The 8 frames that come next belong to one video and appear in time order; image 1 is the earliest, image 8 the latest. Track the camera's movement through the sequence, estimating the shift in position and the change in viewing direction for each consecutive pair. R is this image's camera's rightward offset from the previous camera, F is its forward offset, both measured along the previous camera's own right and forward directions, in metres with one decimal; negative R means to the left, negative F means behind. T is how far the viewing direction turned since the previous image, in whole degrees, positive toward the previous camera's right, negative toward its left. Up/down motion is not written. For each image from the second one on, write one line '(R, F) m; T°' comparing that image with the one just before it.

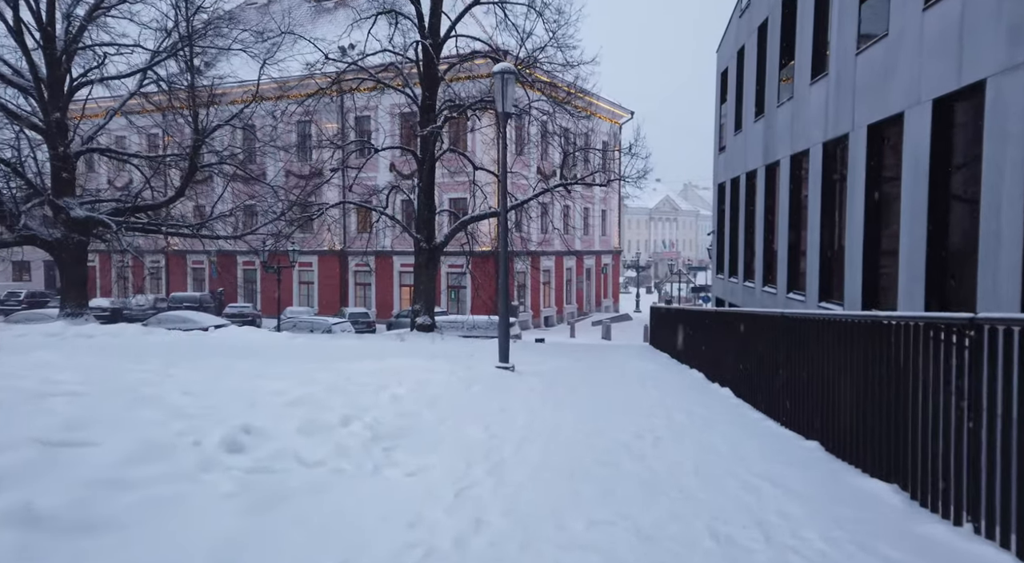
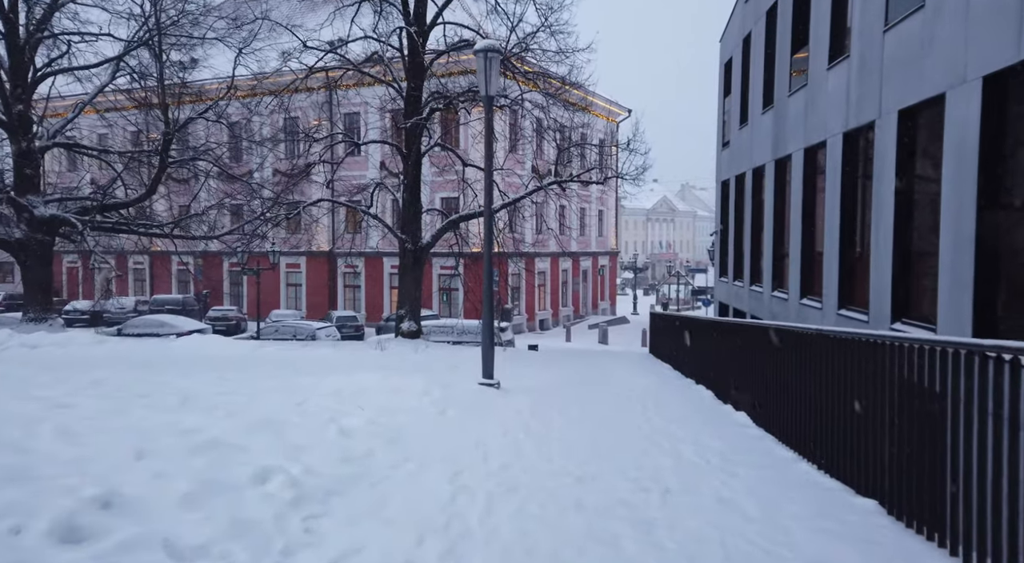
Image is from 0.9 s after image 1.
(+0.2, +1.2) m; 0°
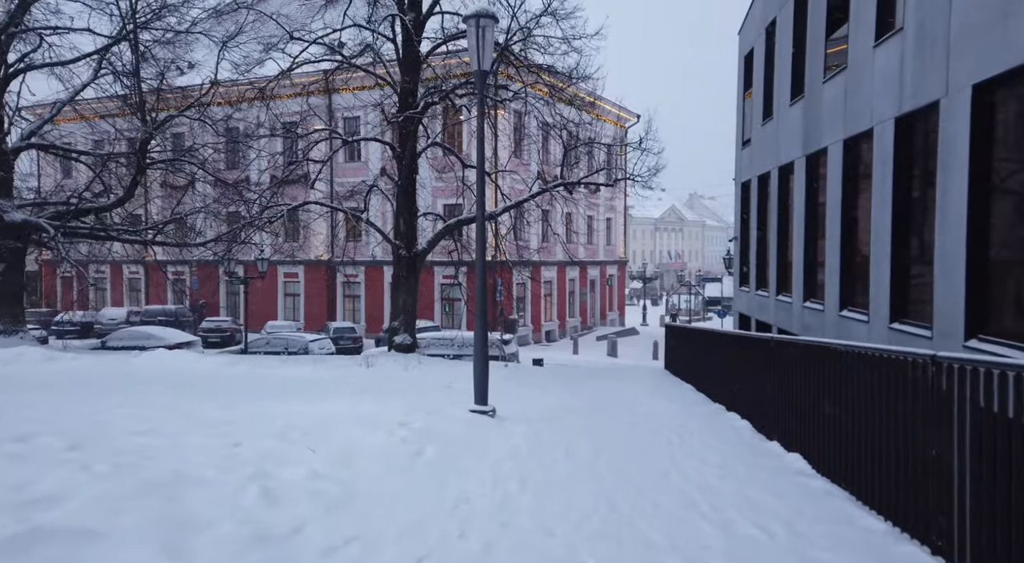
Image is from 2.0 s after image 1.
(+0.1, +1.5) m; -1°
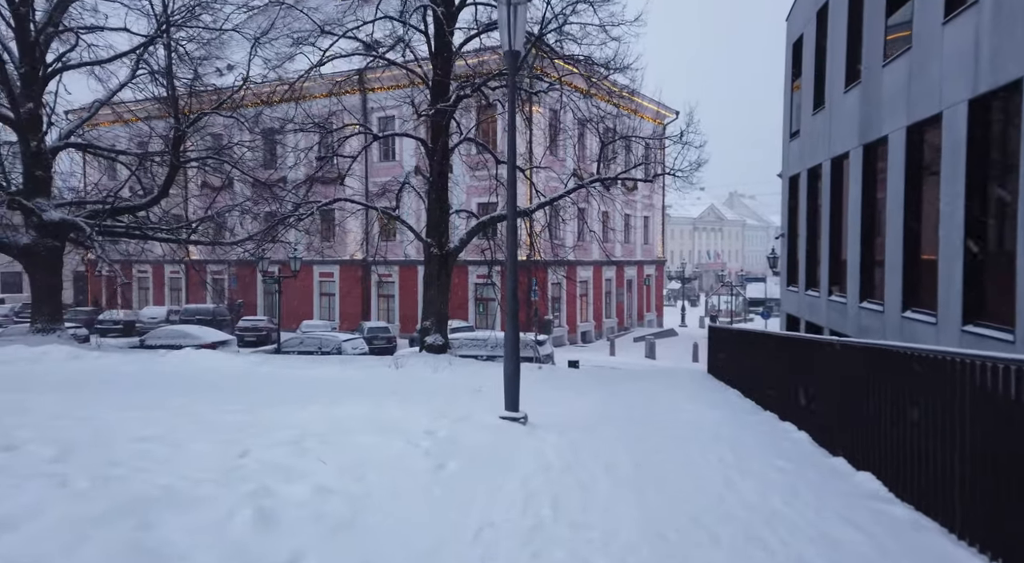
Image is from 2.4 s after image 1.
(0.0, +0.6) m; -3°
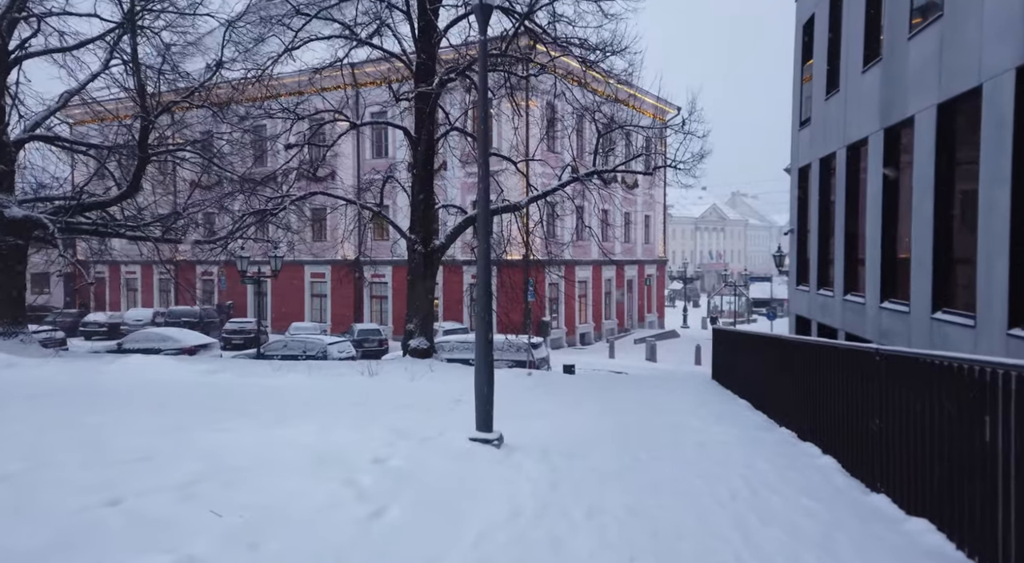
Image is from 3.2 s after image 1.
(+0.3, +1.1) m; 0°
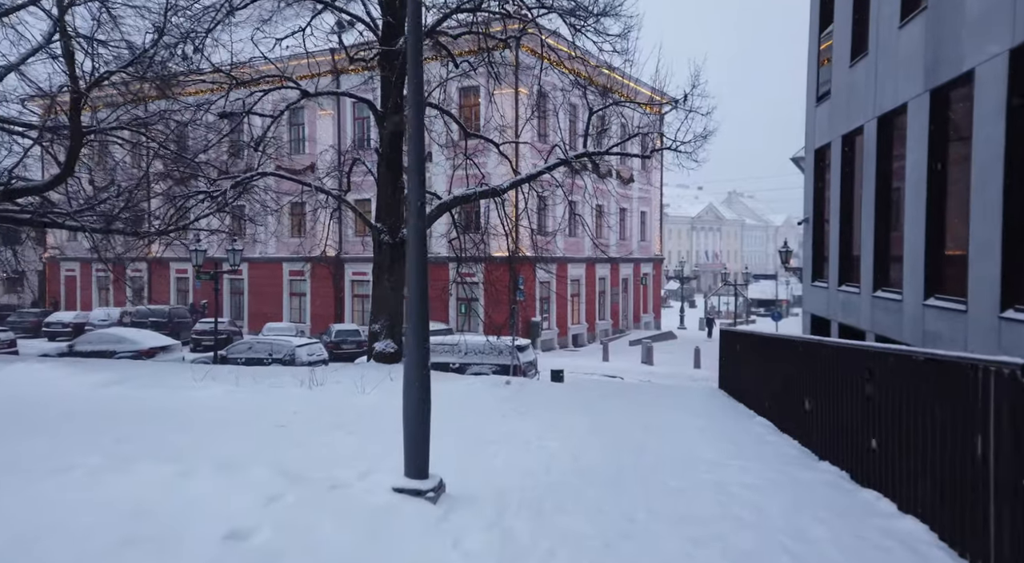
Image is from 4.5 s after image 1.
(+0.3, +1.9) m; 0°
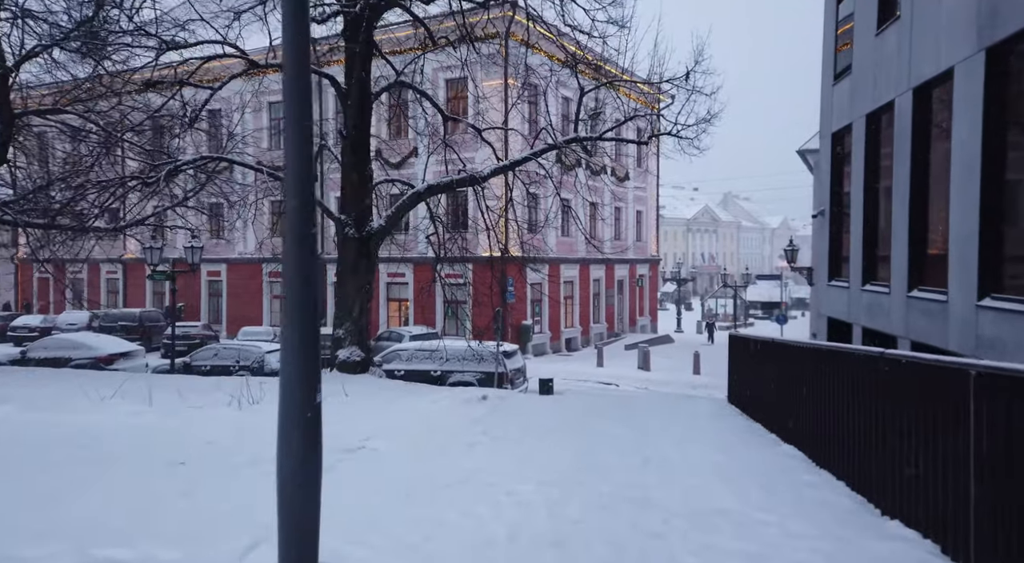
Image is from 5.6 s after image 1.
(+0.2, +1.6) m; 0°
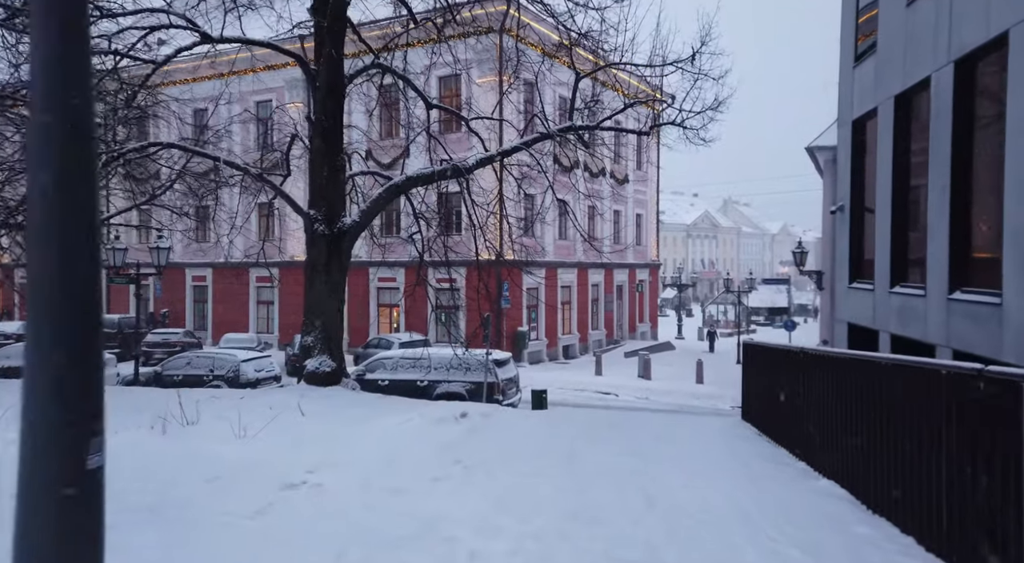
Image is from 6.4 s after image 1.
(+0.2, +1.2) m; 0°
